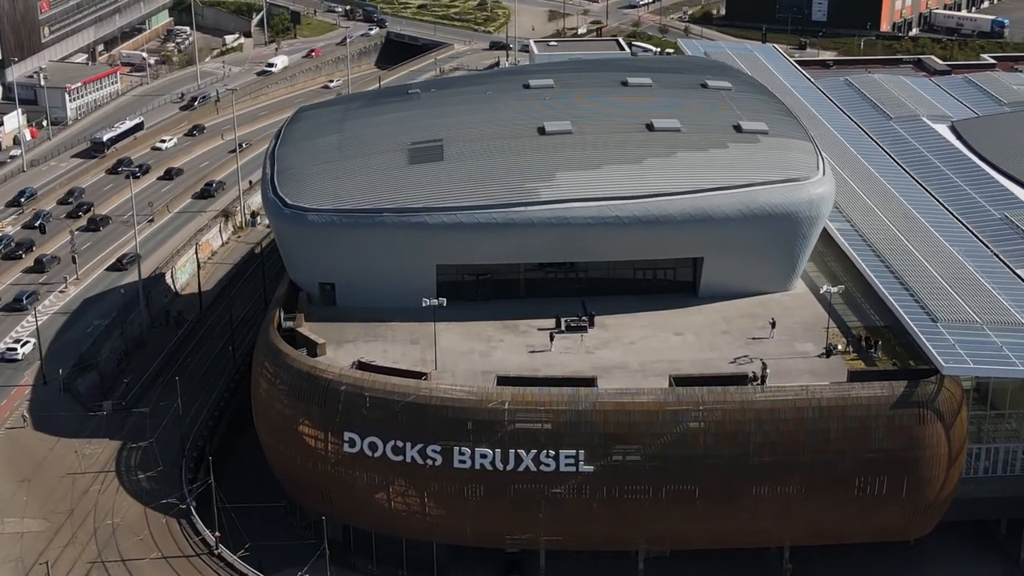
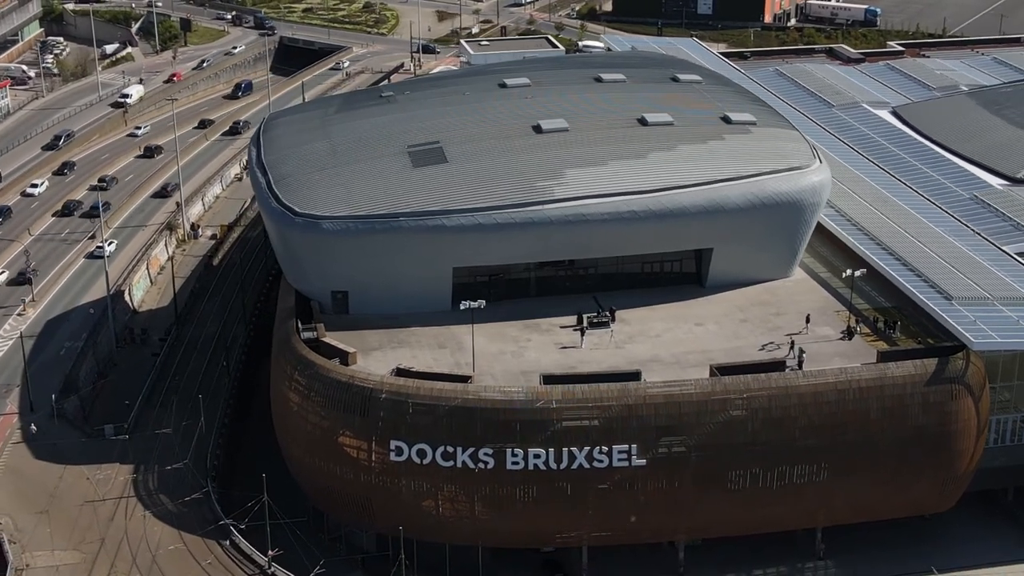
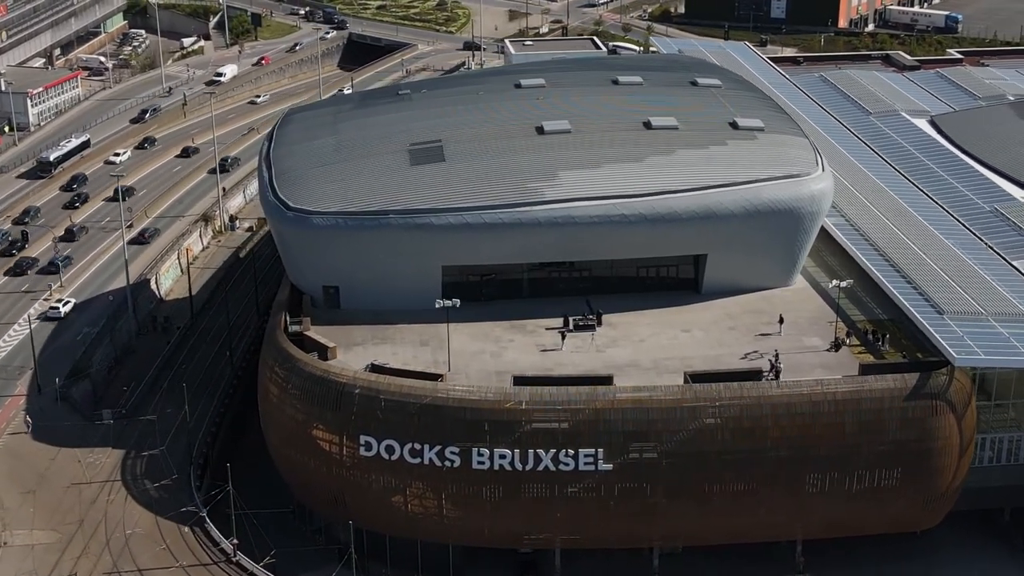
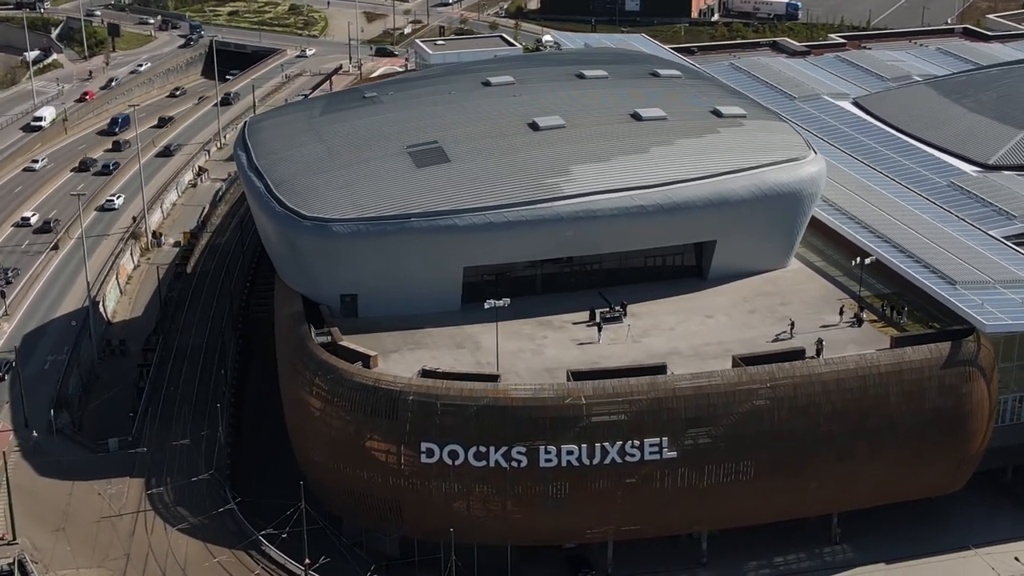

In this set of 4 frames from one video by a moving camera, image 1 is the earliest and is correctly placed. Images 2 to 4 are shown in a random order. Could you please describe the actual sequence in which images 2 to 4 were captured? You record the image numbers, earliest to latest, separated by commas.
3, 2, 4
